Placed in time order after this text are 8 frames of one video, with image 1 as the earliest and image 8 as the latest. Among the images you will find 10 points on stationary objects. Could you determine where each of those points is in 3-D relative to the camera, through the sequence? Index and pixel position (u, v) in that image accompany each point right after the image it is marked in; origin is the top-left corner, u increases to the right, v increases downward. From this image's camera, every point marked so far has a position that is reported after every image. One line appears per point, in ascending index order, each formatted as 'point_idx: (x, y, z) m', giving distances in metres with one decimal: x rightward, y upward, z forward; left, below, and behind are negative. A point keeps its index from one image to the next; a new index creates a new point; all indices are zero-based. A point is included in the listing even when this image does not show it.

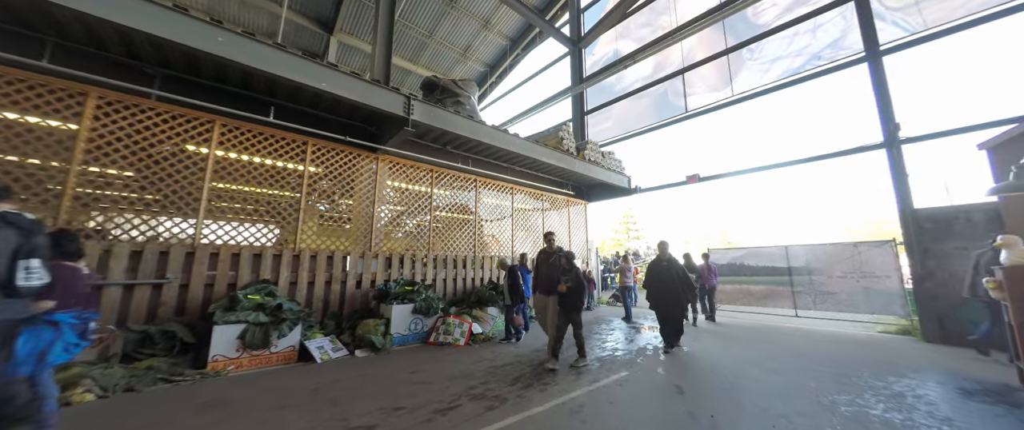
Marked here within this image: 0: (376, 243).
0: (-2.3, -0.5, +5.3) m
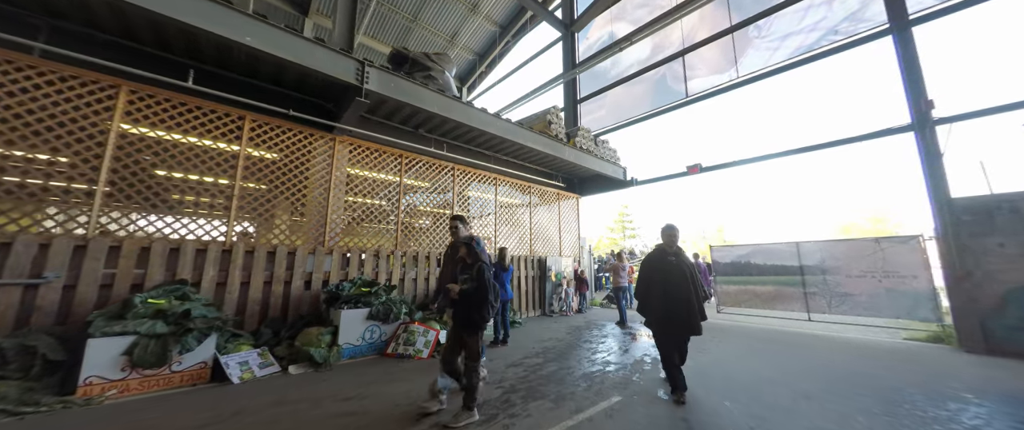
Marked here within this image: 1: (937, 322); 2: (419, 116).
0: (-2.7, -0.3, +4.5) m
1: (+6.5, -1.7, +4.7) m
2: (-1.6, +1.7, +5.0) m
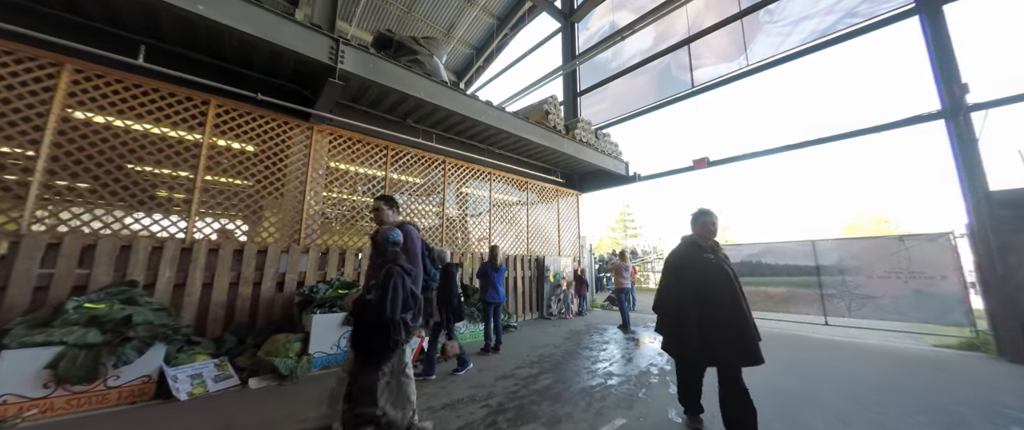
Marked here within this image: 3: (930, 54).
0: (-2.8, -0.3, +4.2) m
1: (+6.4, -1.6, +4.2) m
2: (-1.6, +1.7, +4.6) m
3: (+6.0, +2.3, +4.3) m
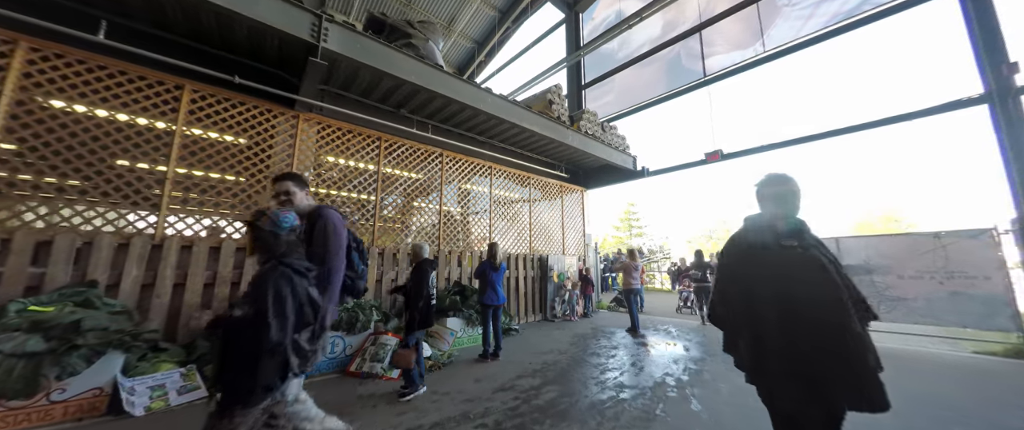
0: (-2.8, -0.2, +3.9) m
1: (+6.5, -1.5, +3.9) m
2: (-1.6, +1.8, +4.3) m
3: (+6.0, +2.4, +3.9) m
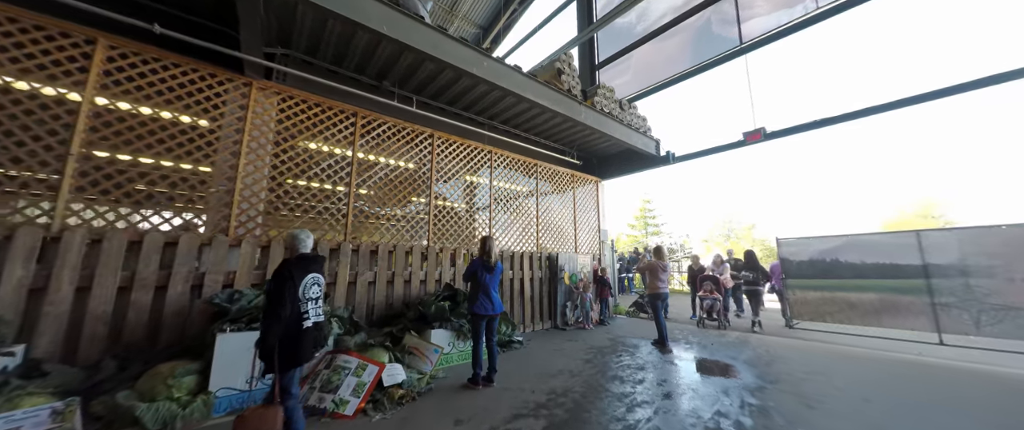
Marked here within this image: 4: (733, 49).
0: (-2.8, -0.1, +3.2) m
1: (+6.4, -1.3, +2.8) m
2: (-1.6, +1.9, +3.6) m
3: (+6.0, +2.6, +2.9) m
4: (+4.1, +3.1, +5.6) m
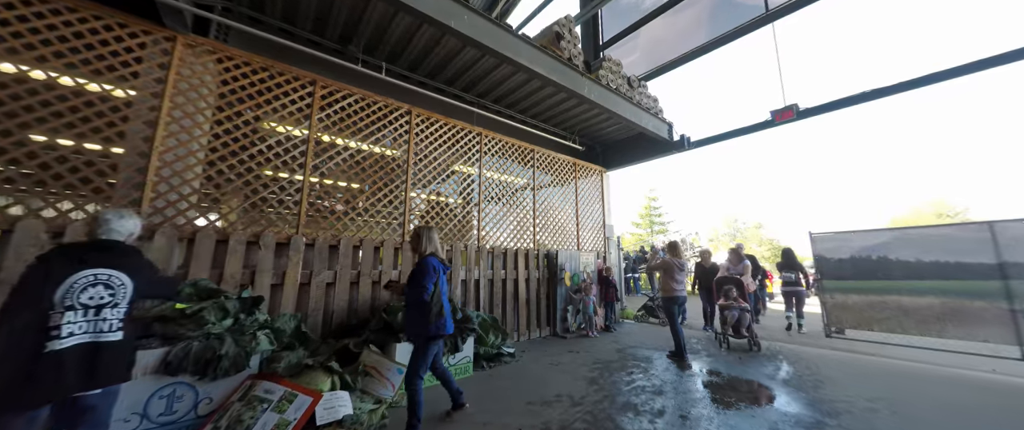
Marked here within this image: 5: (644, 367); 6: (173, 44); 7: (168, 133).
0: (-2.9, 0.0, +2.5) m
1: (+6.3, -1.2, +2.1) m
2: (-1.8, +2.0, +3.0) m
3: (+5.8, +2.7, +2.2) m
4: (+4.0, +3.2, +4.9) m
5: (+1.5, -1.7, +3.3) m
6: (-3.1, +1.5, +2.7) m
7: (-3.0, +0.7, +2.6) m
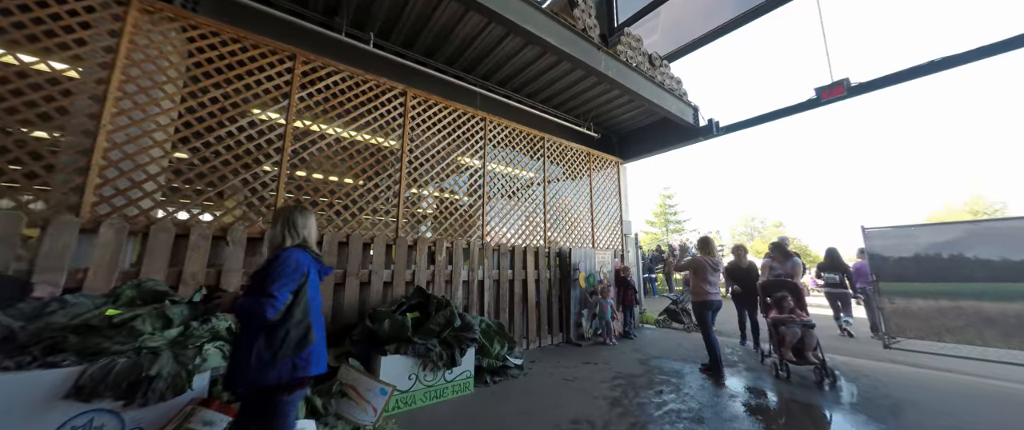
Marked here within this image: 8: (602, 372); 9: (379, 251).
0: (-2.9, +0.1, +2.2) m
1: (+6.3, -1.1, +1.4) m
2: (-1.7, +2.1, +2.6) m
3: (+5.8, +2.8, +1.6) m
4: (+4.1, +3.3, +4.3) m
5: (+1.5, -1.6, +2.9) m
6: (-3.0, +1.6, +2.4) m
7: (-2.9, +0.8, +2.3) m
8: (+0.9, -1.6, +3.1) m
9: (-1.3, -0.4, +3.0) m
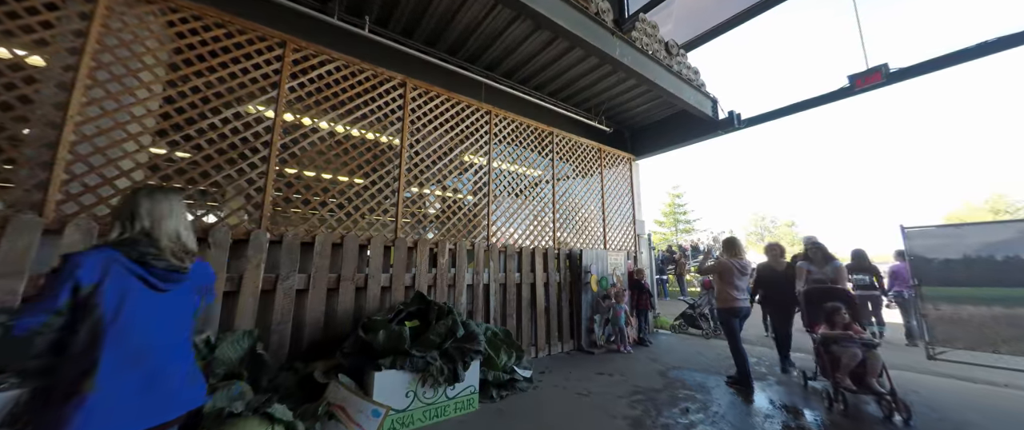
0: (-2.8, +0.1, +2.0) m
1: (+6.4, -1.1, +1.1) m
2: (-1.7, +2.1, +2.4) m
3: (+5.9, +2.8, +1.2) m
4: (+4.1, +3.3, +4.0) m
5: (+1.6, -1.6, +2.6) m
6: (-3.0, +1.6, +2.2) m
7: (-2.9, +0.8, +2.1) m
8: (+1.0, -1.6, +2.8) m
9: (-1.3, -0.3, +2.8) m
